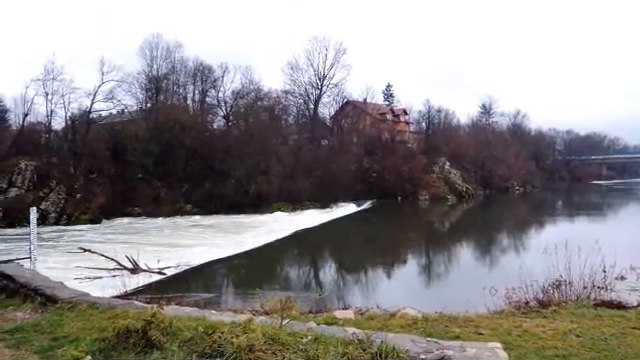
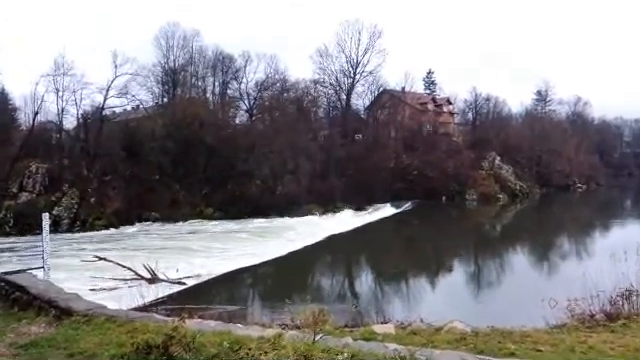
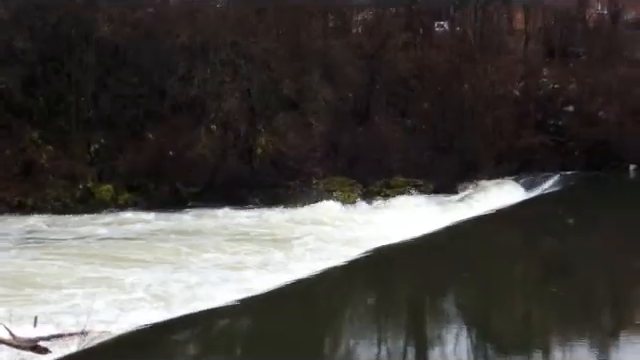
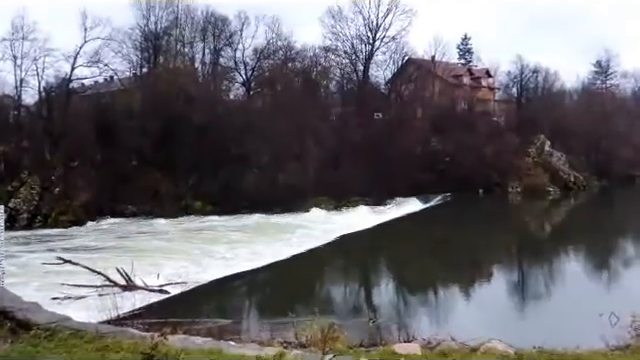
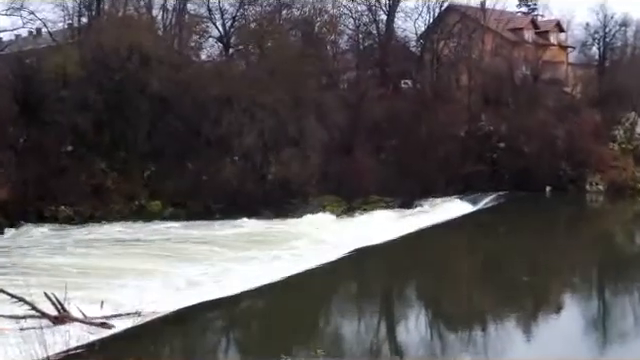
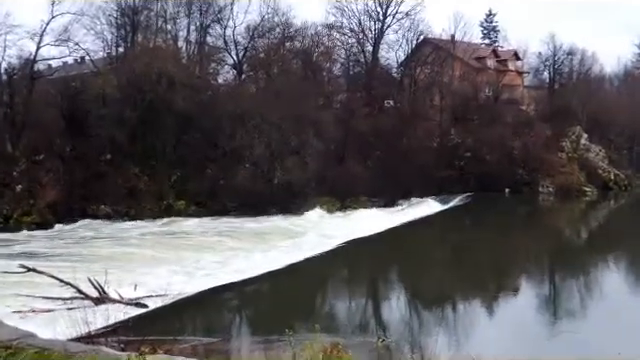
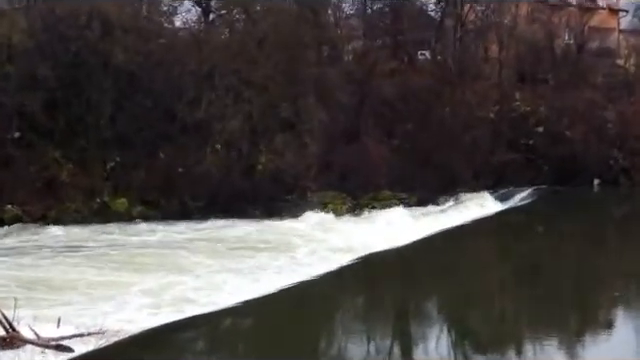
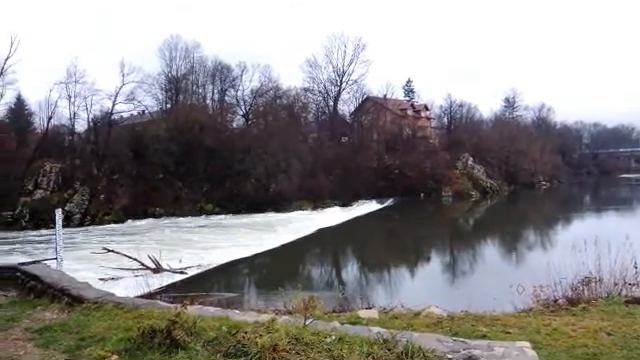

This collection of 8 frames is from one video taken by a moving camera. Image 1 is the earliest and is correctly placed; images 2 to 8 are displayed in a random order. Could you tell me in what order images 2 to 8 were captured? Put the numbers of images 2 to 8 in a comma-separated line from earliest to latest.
8, 2, 4, 6, 5, 7, 3
